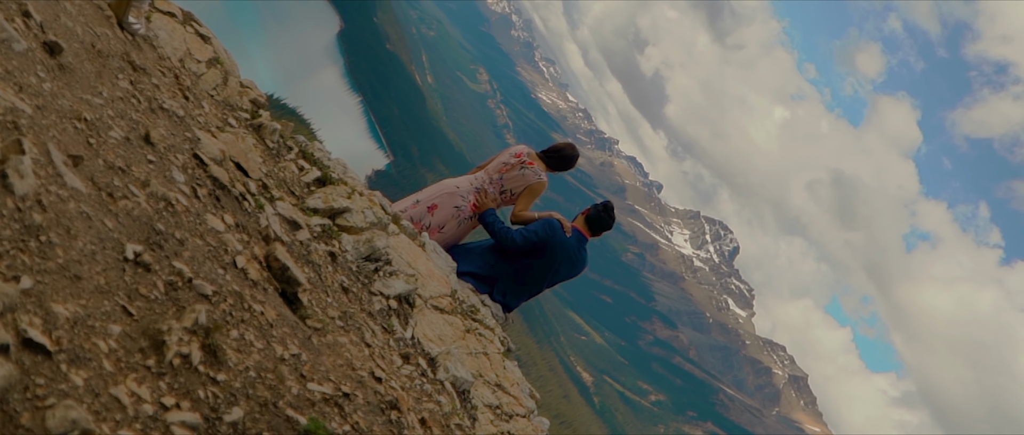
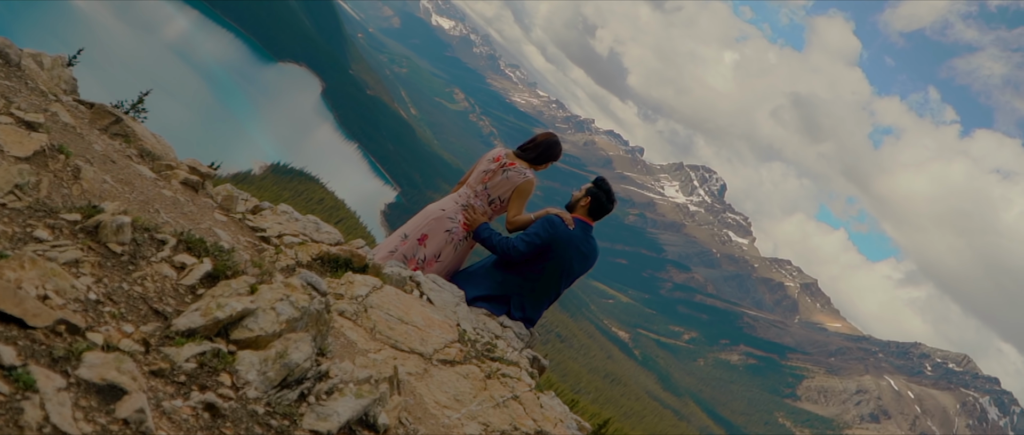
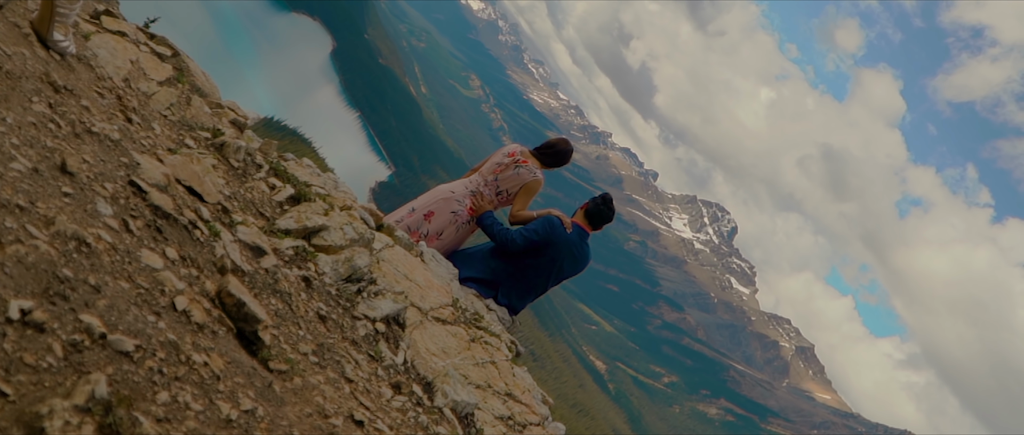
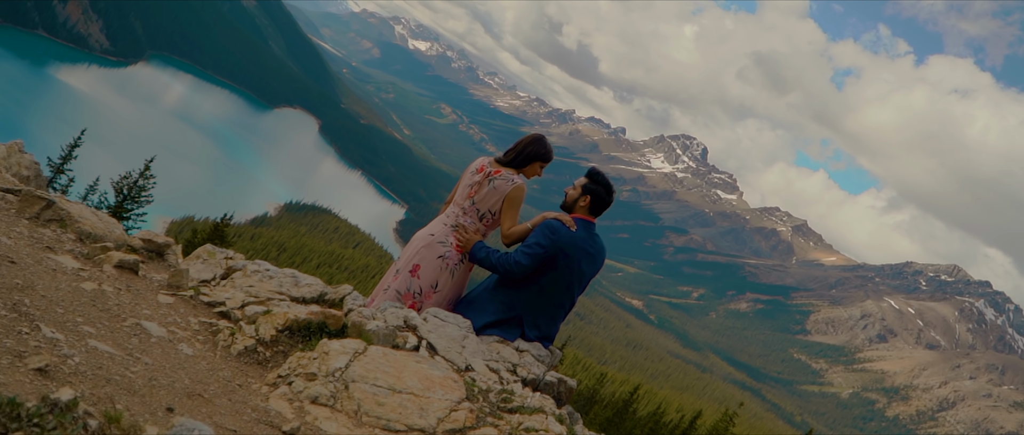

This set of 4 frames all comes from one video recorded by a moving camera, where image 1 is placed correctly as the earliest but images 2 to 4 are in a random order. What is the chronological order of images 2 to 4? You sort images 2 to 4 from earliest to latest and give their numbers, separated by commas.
3, 2, 4
